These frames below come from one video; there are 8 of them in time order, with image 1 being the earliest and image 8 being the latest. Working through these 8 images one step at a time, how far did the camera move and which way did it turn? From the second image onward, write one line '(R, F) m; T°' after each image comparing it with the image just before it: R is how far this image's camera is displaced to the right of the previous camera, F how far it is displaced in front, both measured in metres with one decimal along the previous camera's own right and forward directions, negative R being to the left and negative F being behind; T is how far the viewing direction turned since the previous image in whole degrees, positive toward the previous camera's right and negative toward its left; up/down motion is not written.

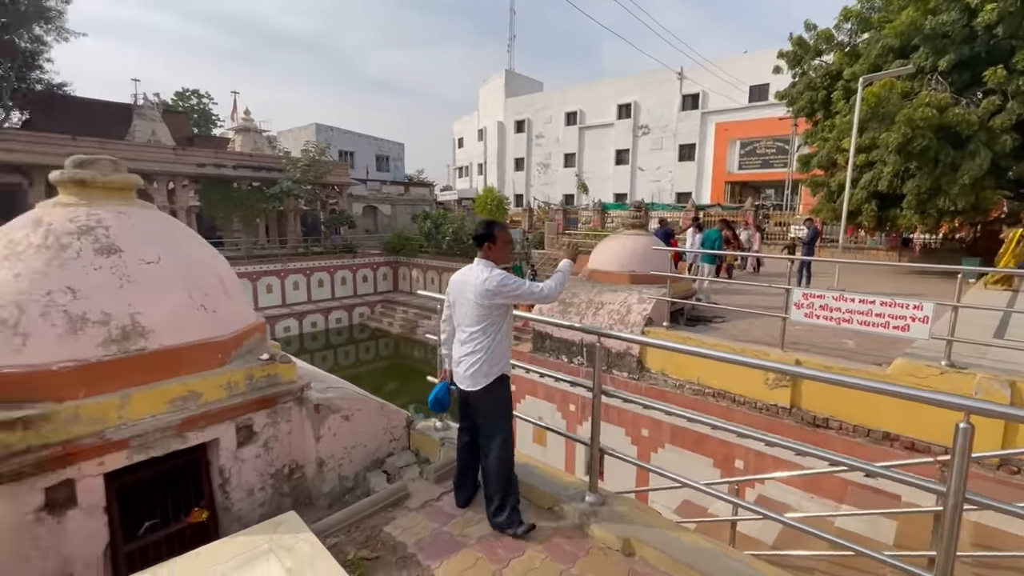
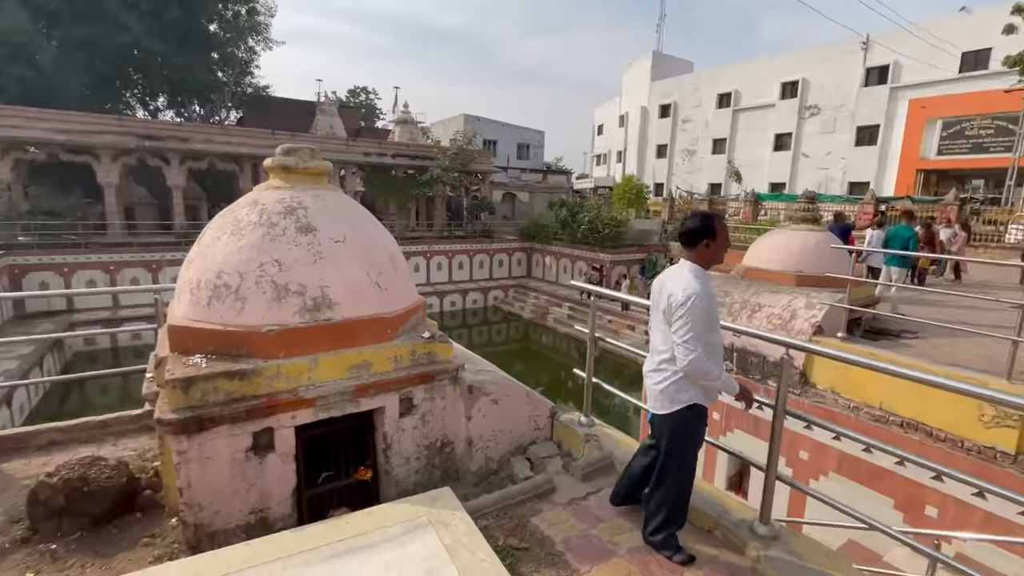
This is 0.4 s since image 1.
(-0.2, +0.1) m; -15°
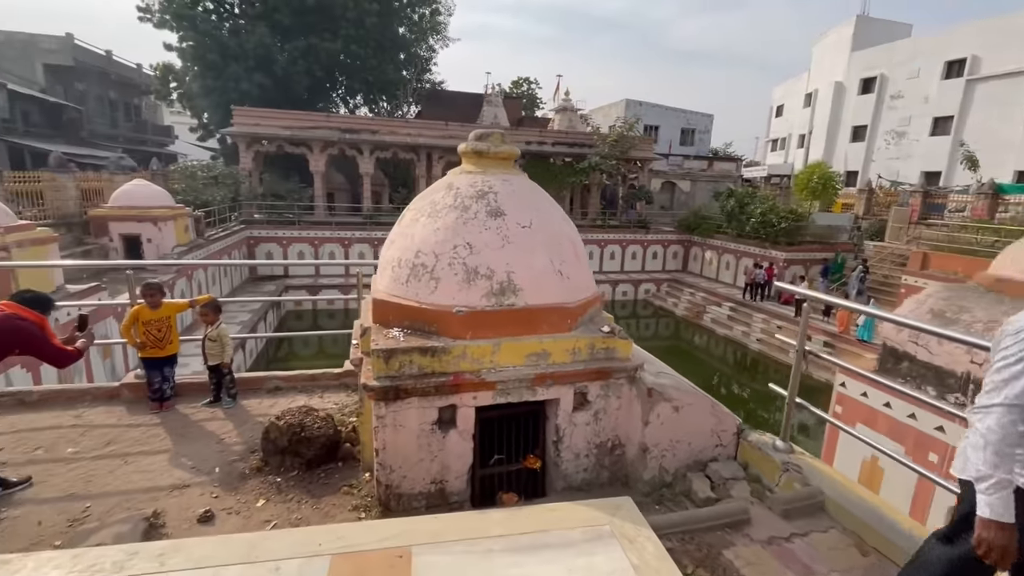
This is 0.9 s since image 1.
(-0.2, +0.1) m; -17°
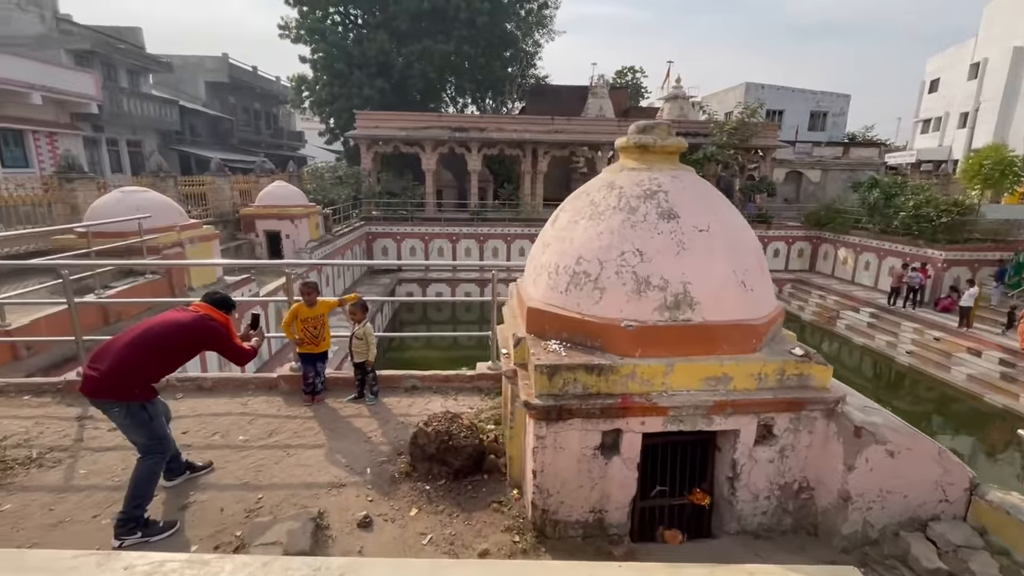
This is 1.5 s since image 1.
(-0.4, +0.2) m; -11°
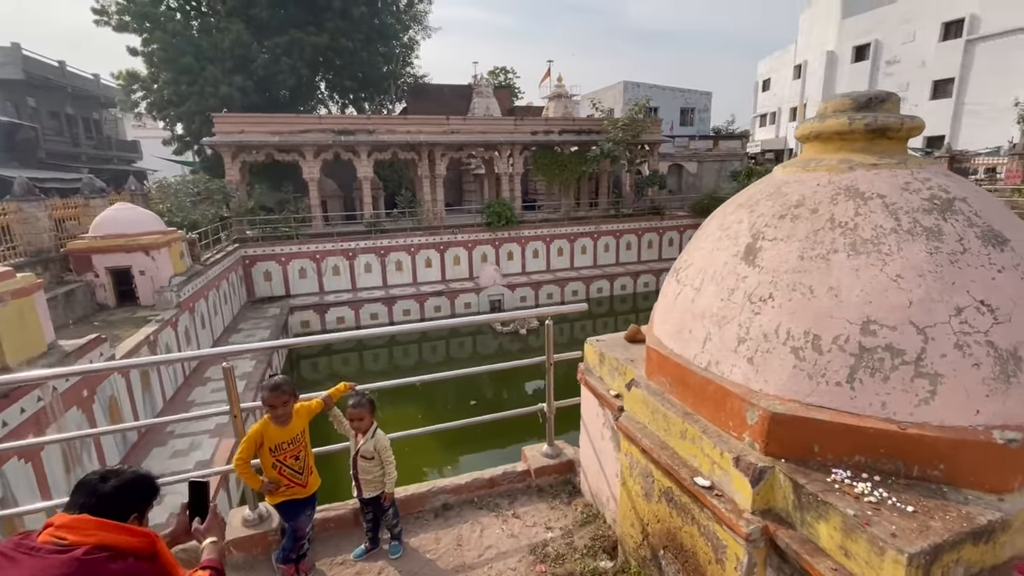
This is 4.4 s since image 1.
(-0.9, +1.3) m; +14°
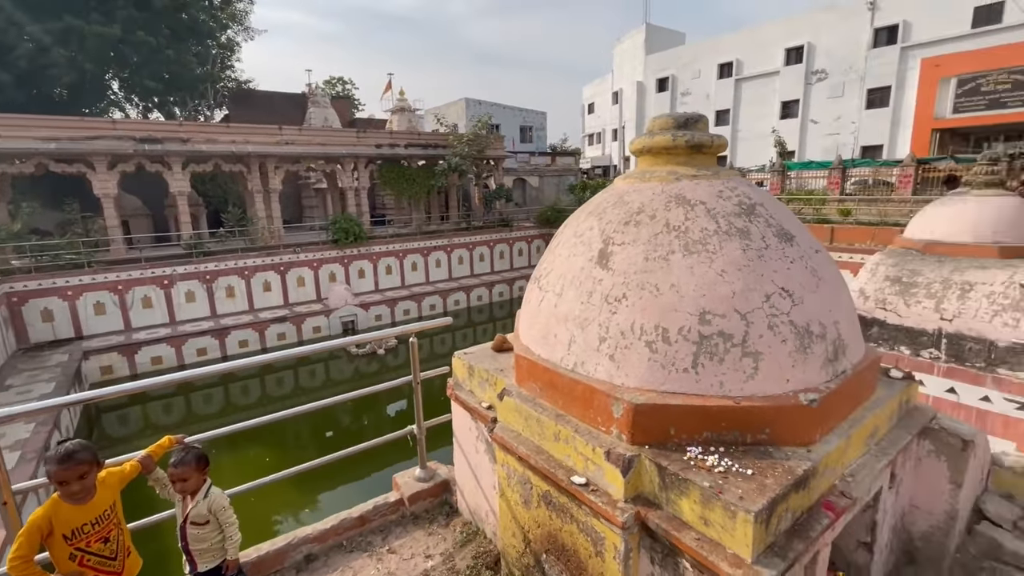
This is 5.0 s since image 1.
(0.0, +0.1) m; +17°
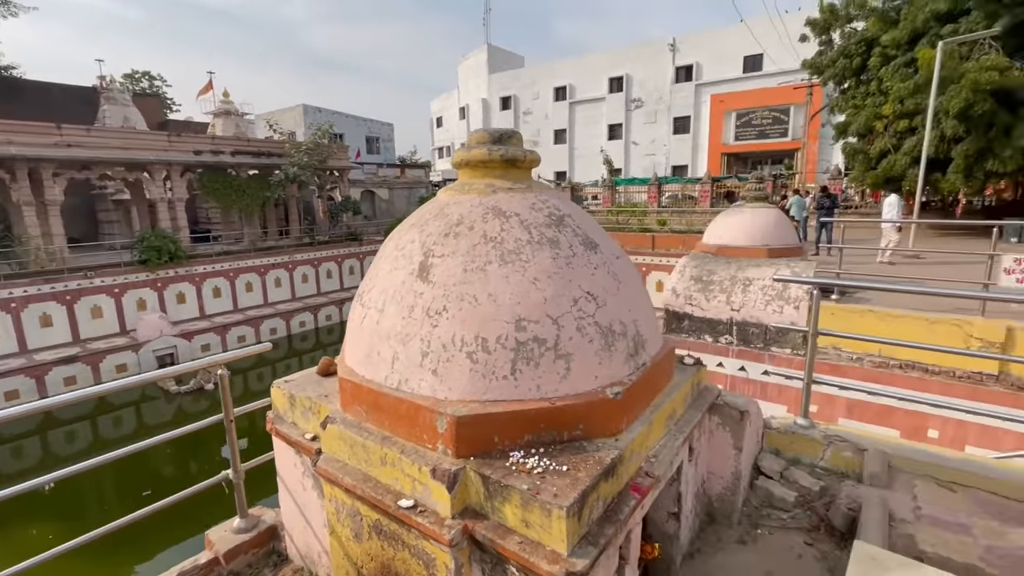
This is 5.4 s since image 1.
(+0.1, 0.0) m; +17°
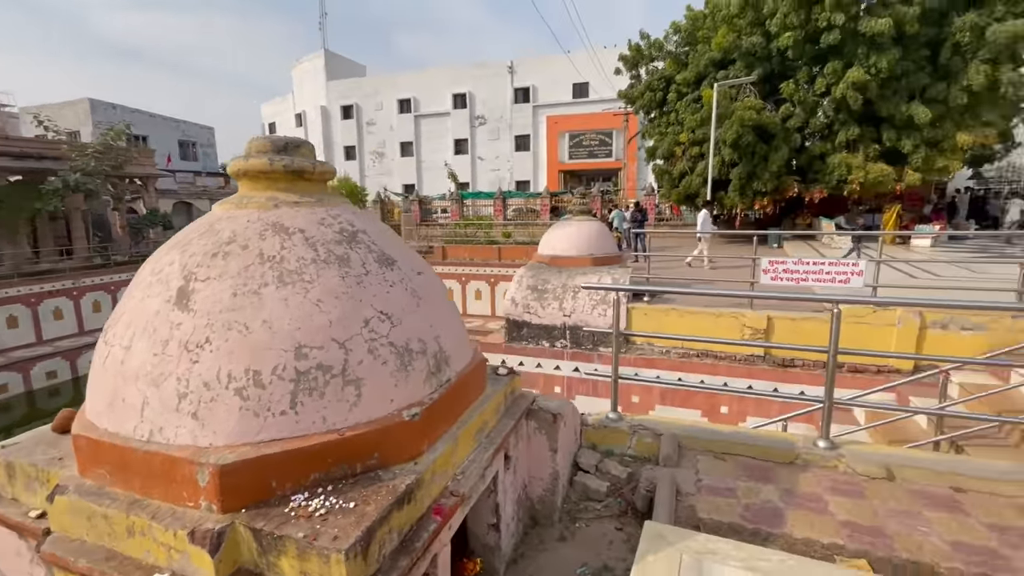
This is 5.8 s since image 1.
(+0.2, 0.0) m; +17°
